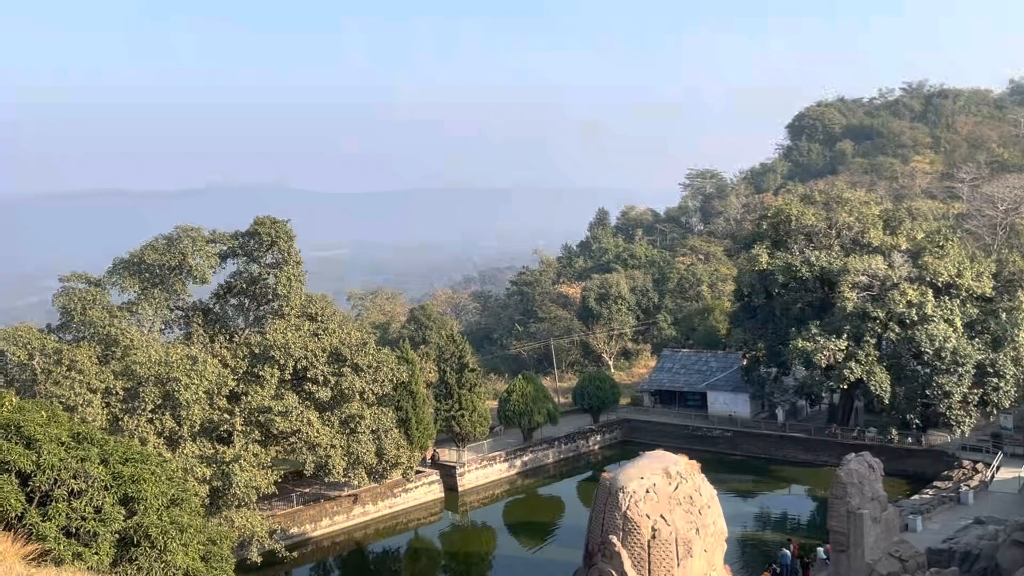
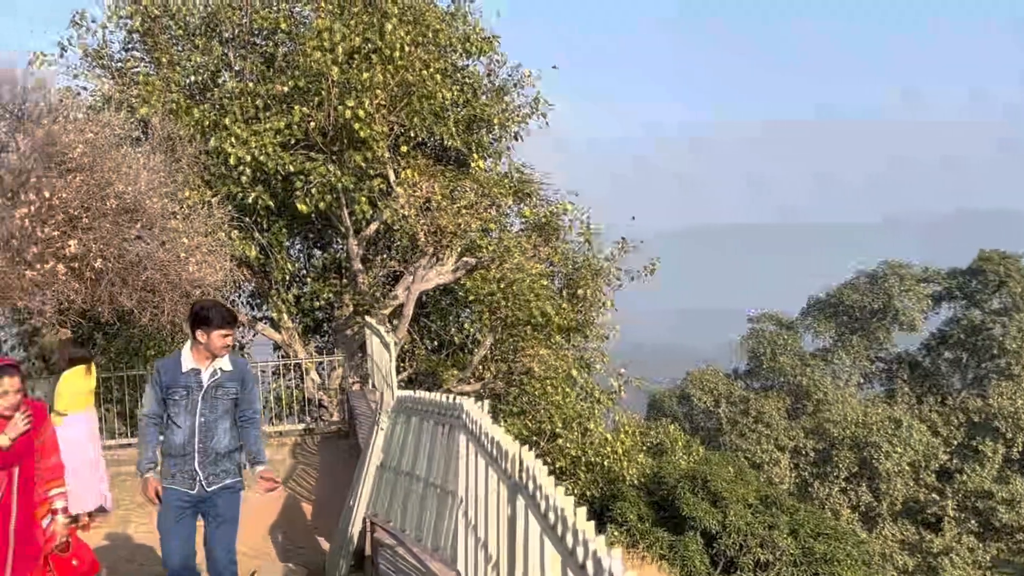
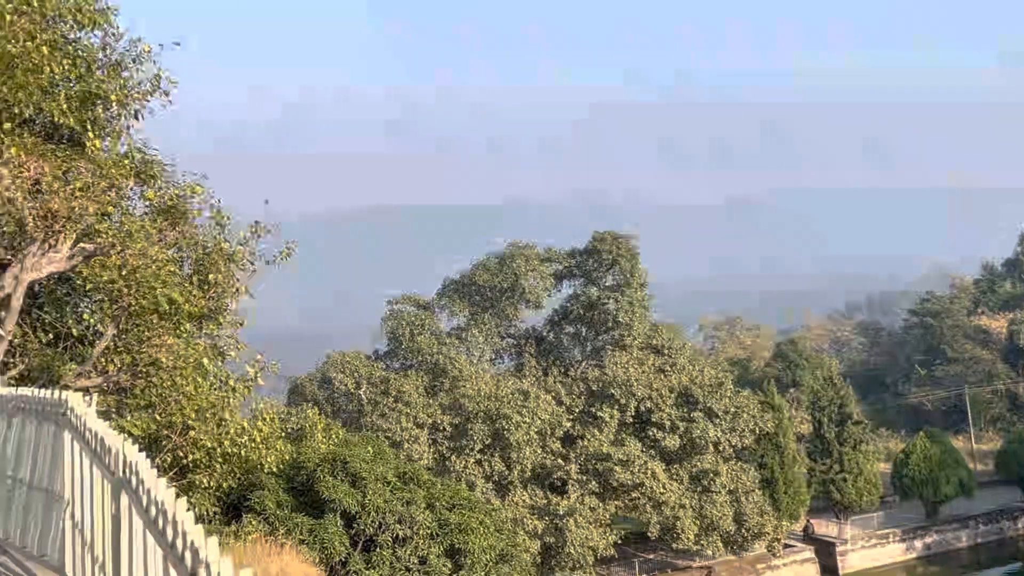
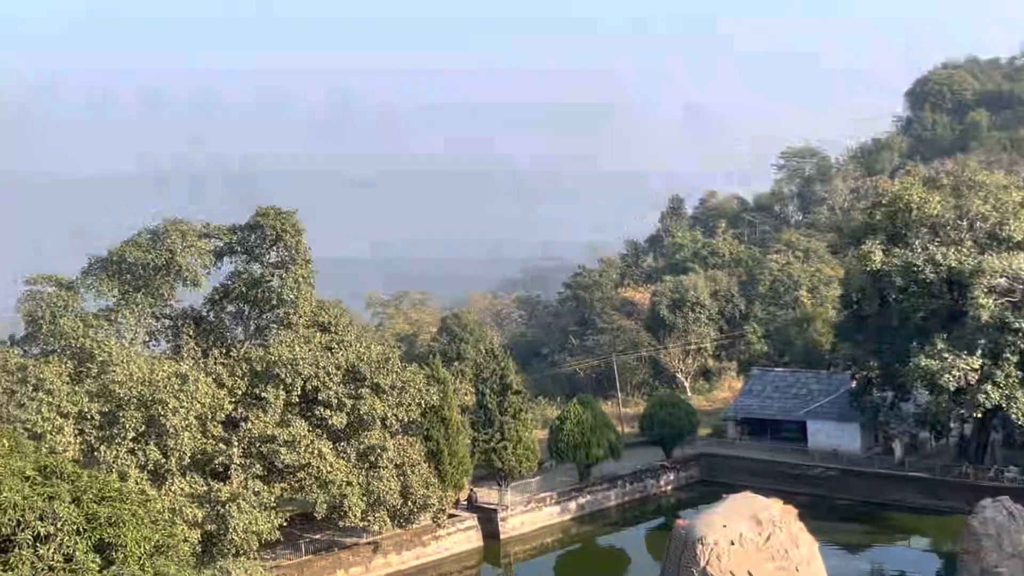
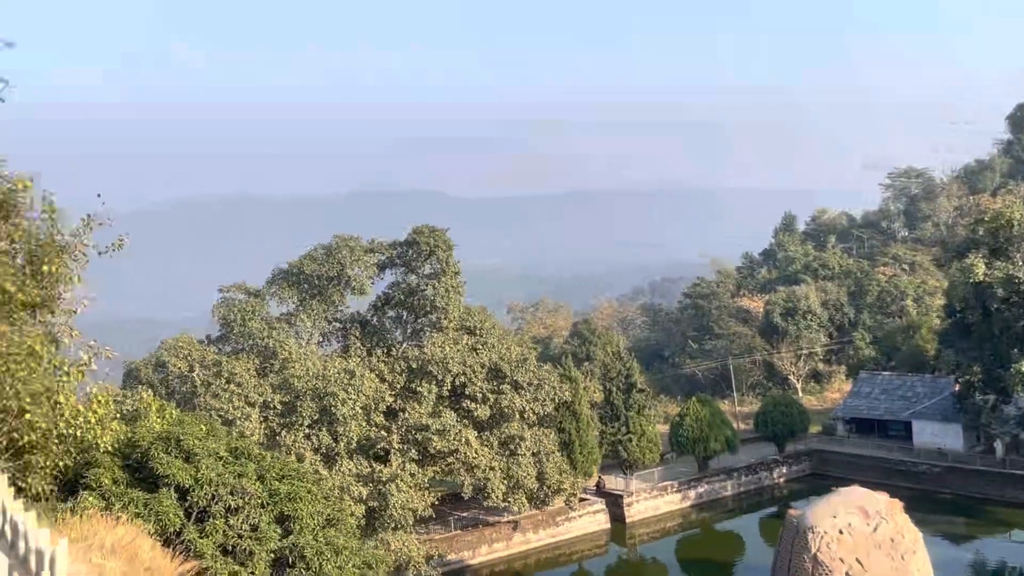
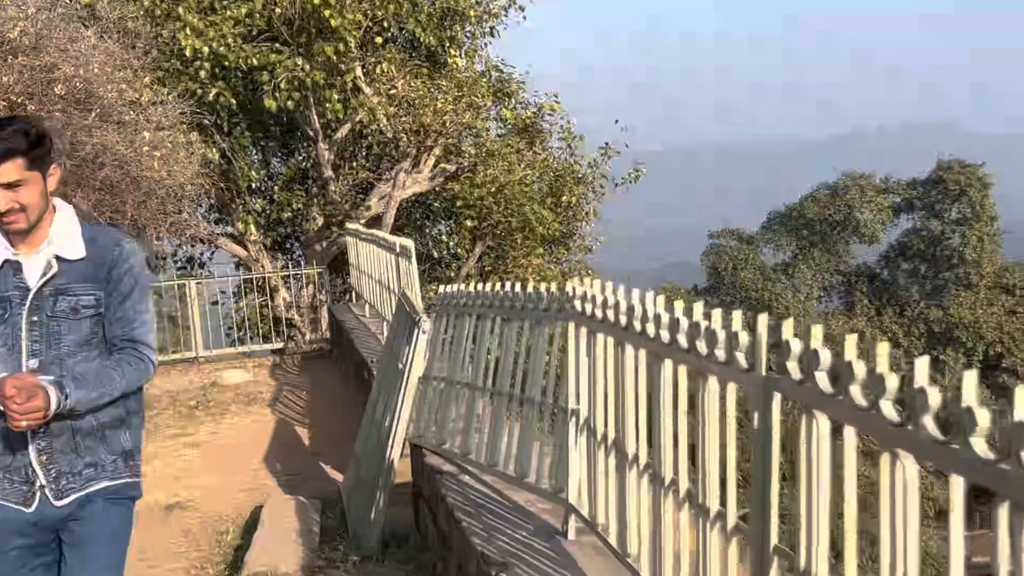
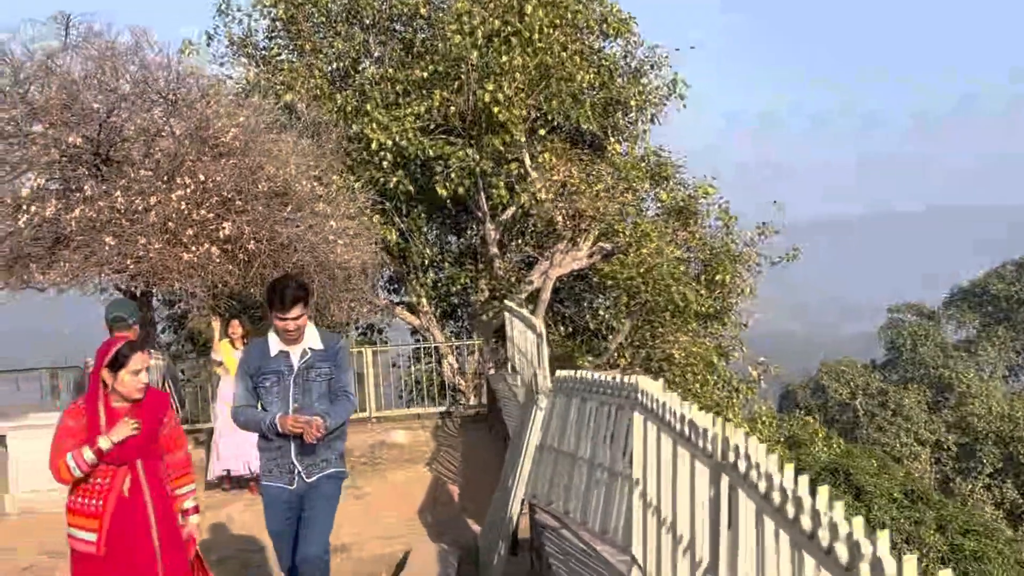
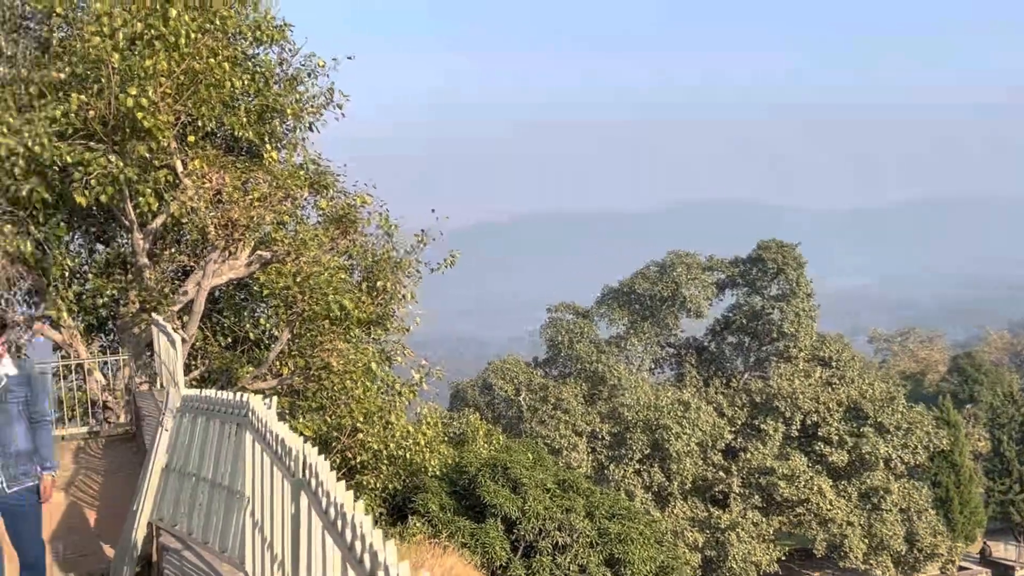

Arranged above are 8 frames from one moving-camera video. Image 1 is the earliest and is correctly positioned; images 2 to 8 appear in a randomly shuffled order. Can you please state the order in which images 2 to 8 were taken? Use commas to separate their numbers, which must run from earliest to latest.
4, 5, 3, 8, 2, 7, 6
